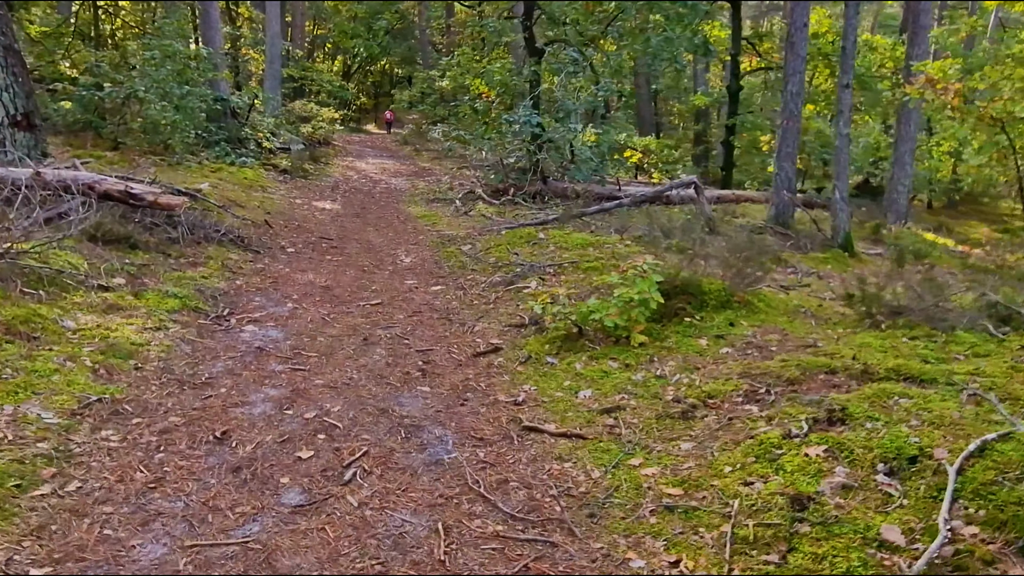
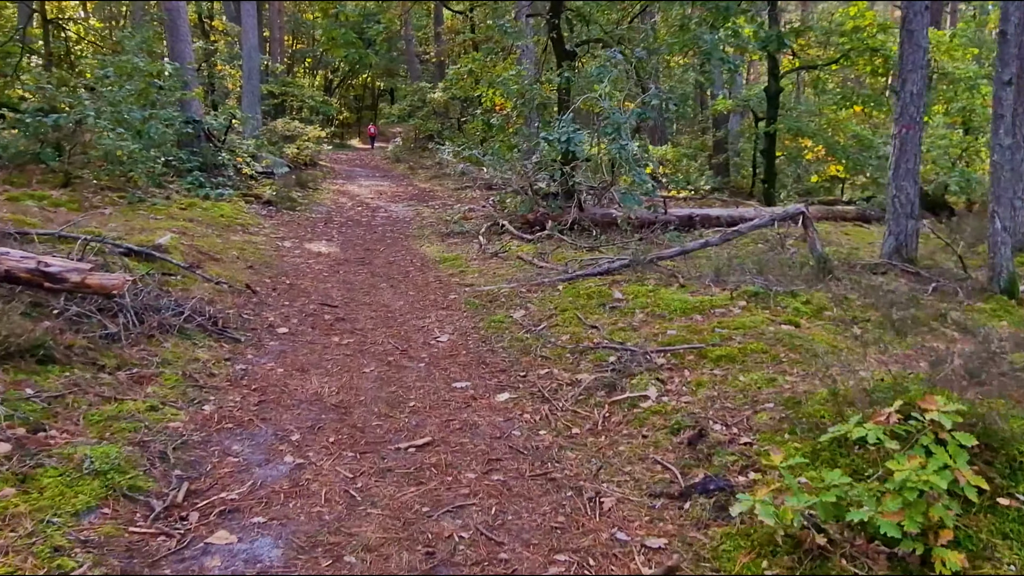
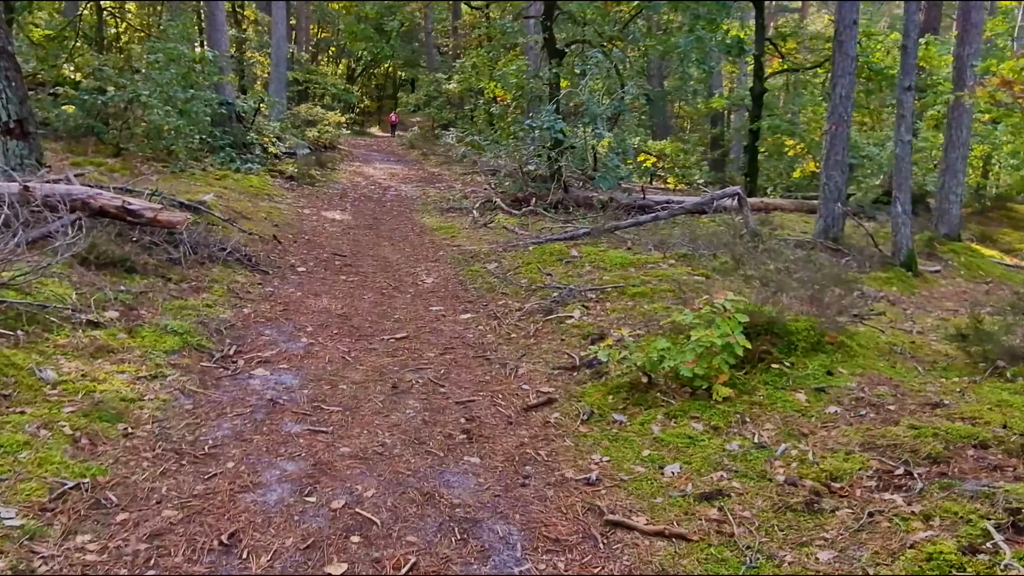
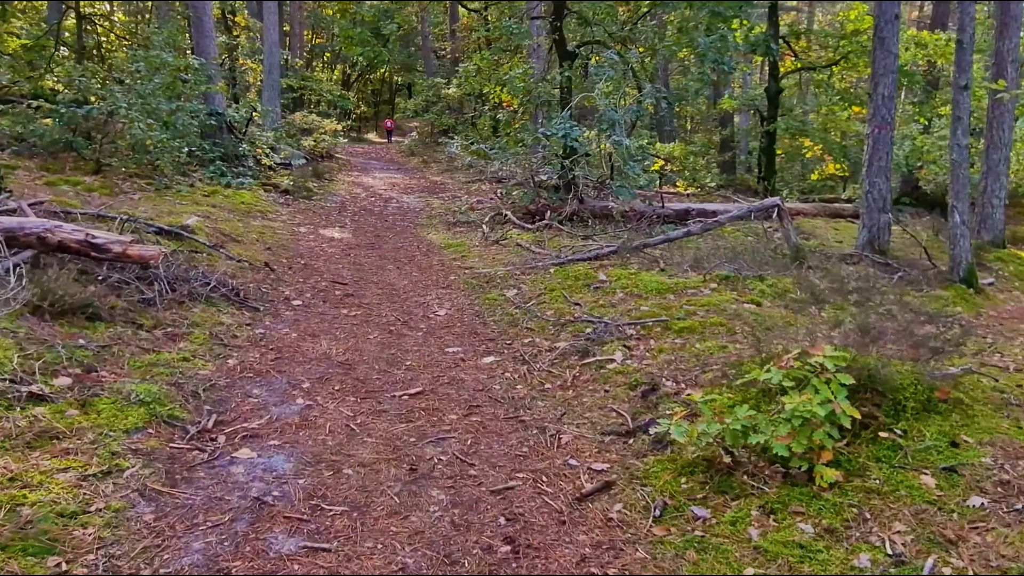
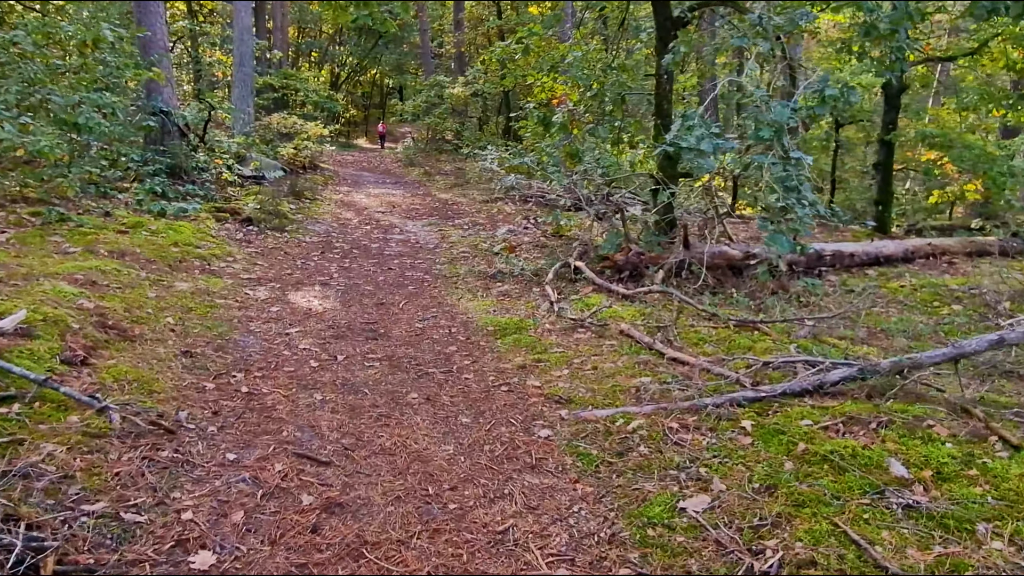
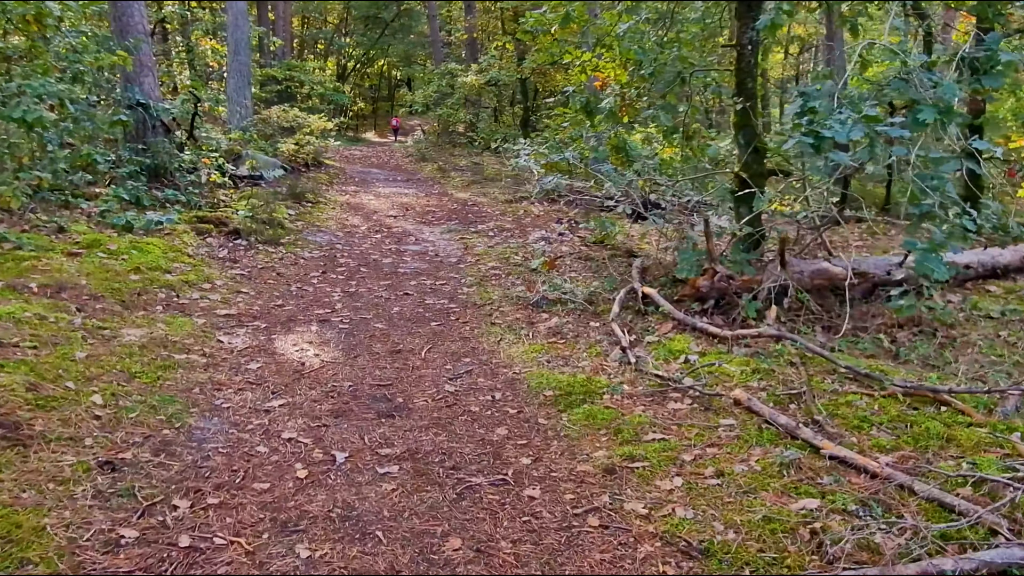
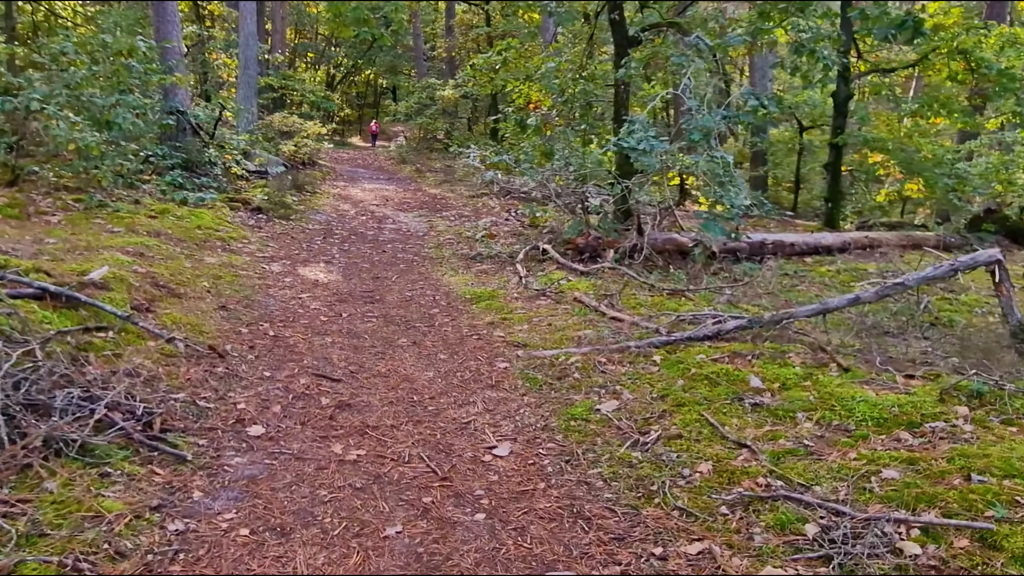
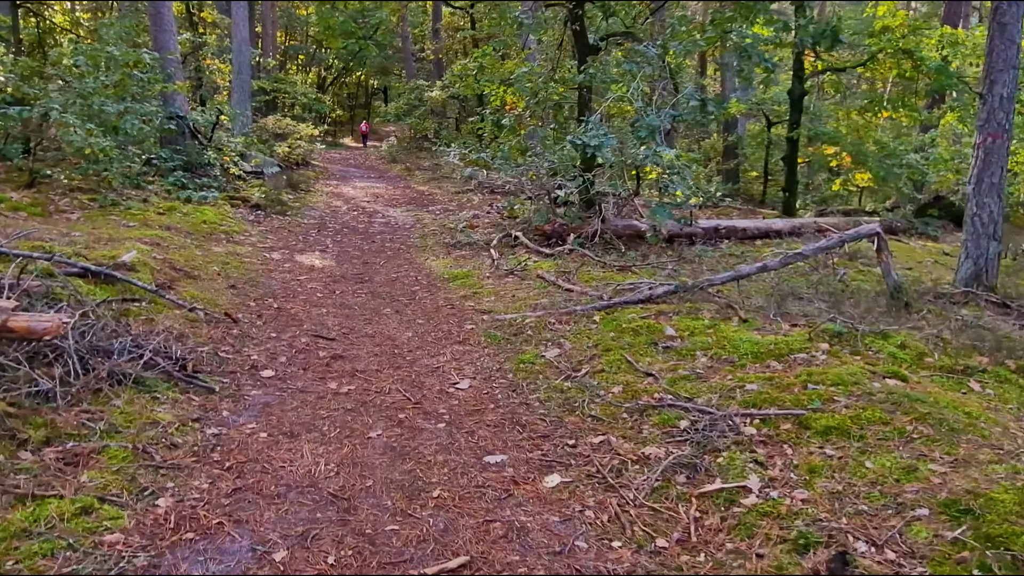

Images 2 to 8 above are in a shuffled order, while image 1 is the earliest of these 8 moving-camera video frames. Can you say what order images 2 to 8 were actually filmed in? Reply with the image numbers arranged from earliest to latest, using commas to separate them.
3, 4, 2, 8, 7, 5, 6
